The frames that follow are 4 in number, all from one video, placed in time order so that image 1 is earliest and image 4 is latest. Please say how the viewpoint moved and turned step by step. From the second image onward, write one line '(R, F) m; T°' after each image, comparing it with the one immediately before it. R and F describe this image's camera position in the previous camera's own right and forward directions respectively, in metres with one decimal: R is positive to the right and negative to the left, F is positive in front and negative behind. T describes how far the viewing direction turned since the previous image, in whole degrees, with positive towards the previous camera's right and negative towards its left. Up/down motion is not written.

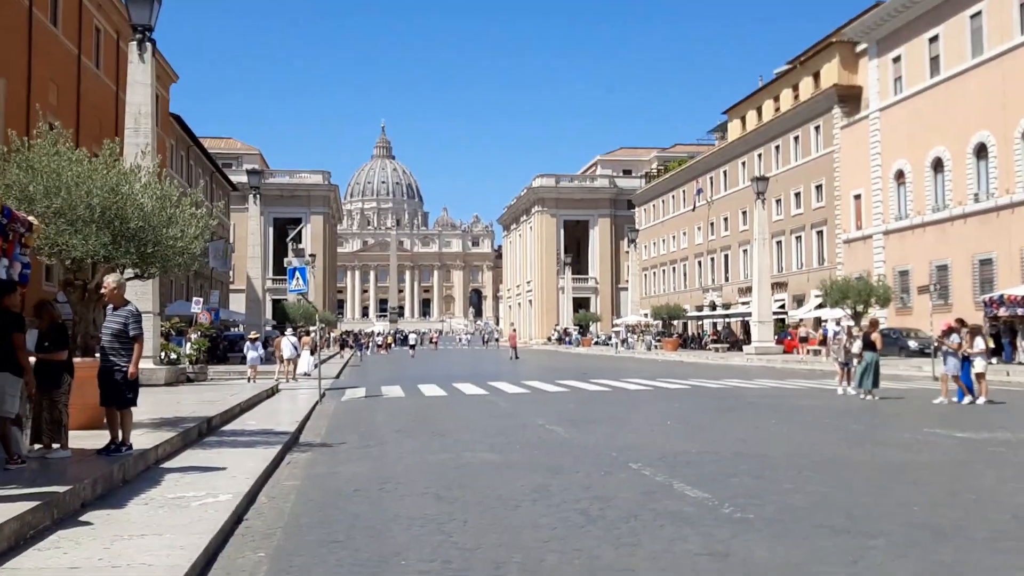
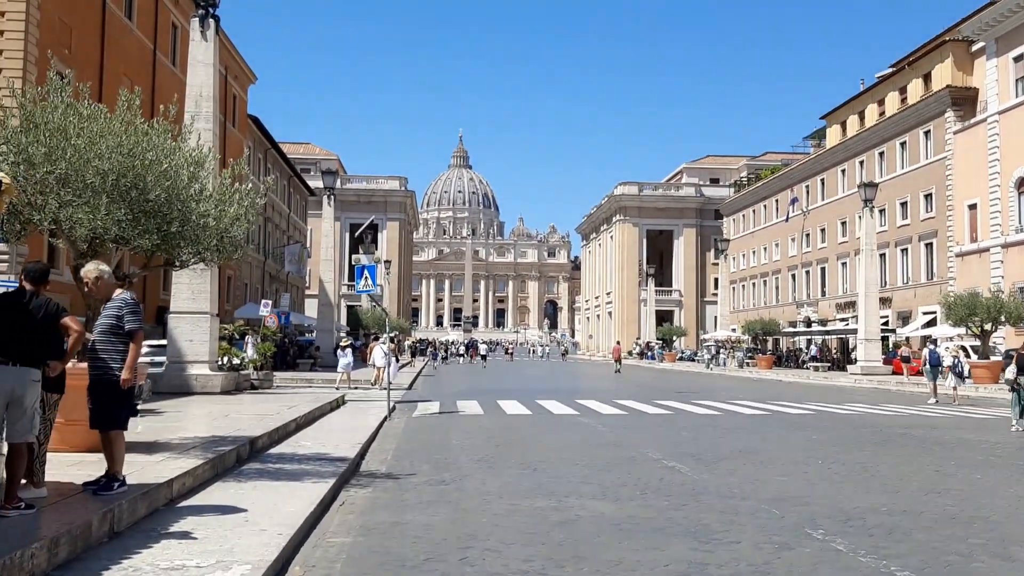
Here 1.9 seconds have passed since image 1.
(-0.4, +2.6) m; -5°
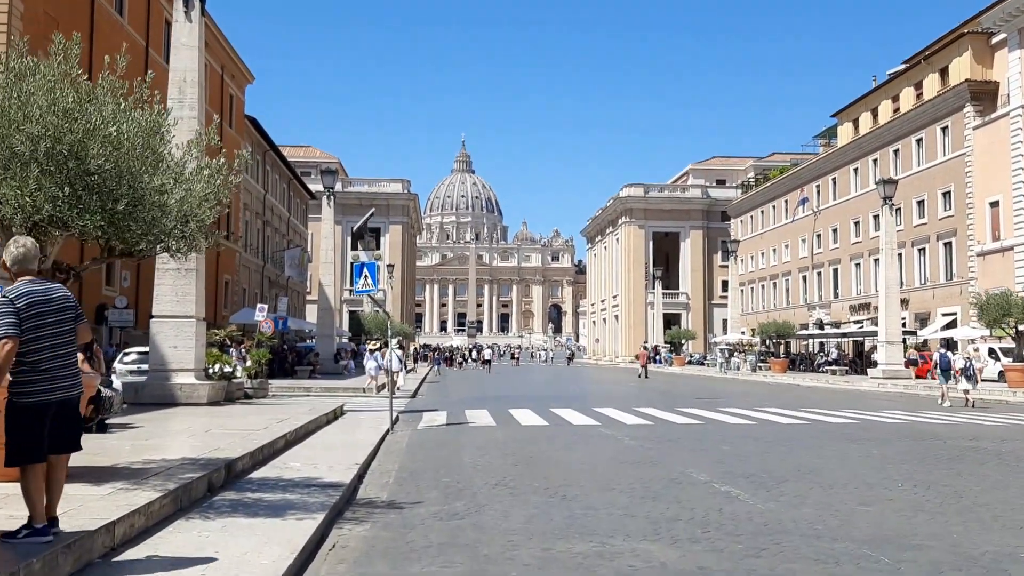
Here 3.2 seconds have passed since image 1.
(-0.2, +1.7) m; 0°
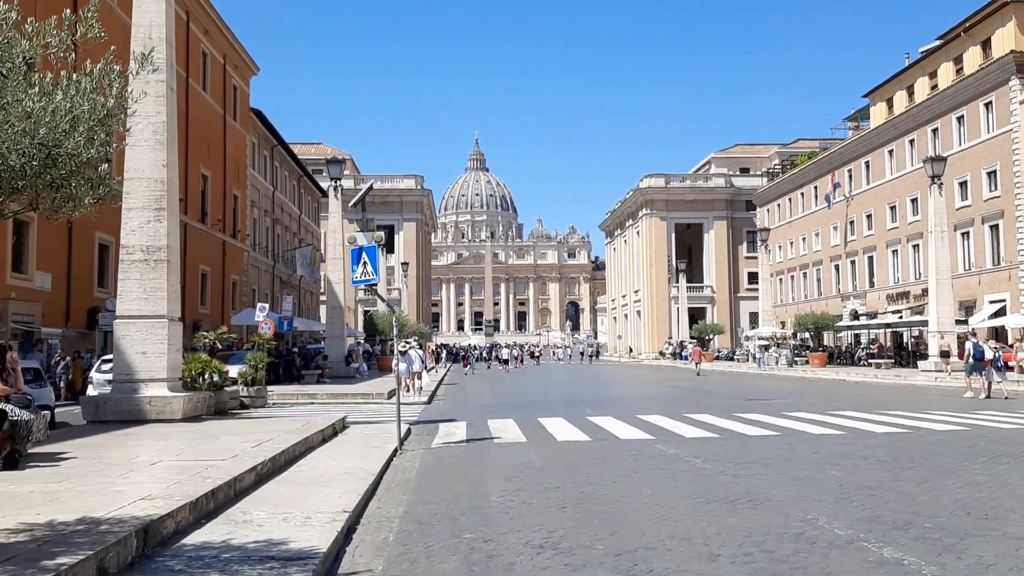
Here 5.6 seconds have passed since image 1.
(-0.2, +3.1) m; -1°
